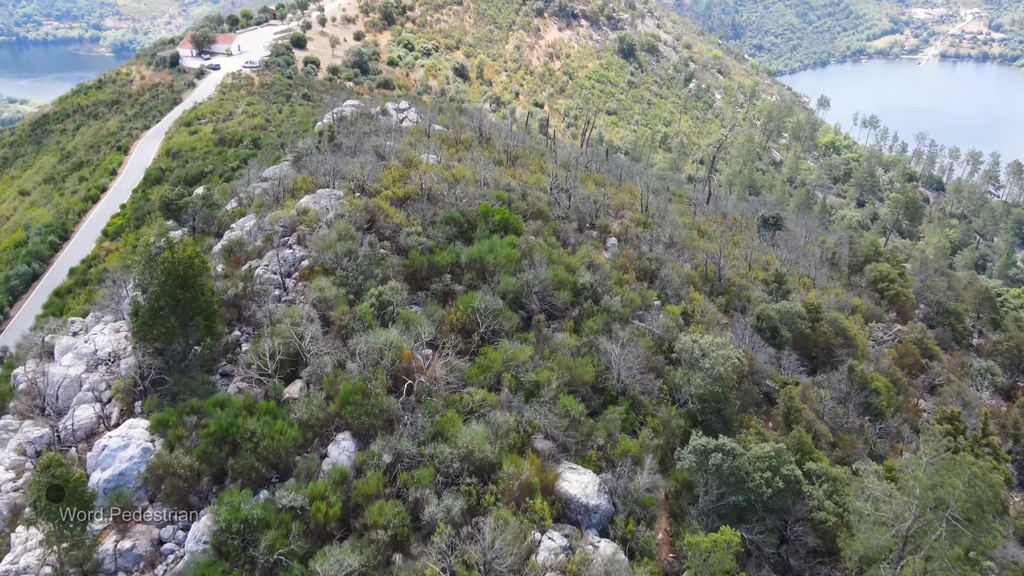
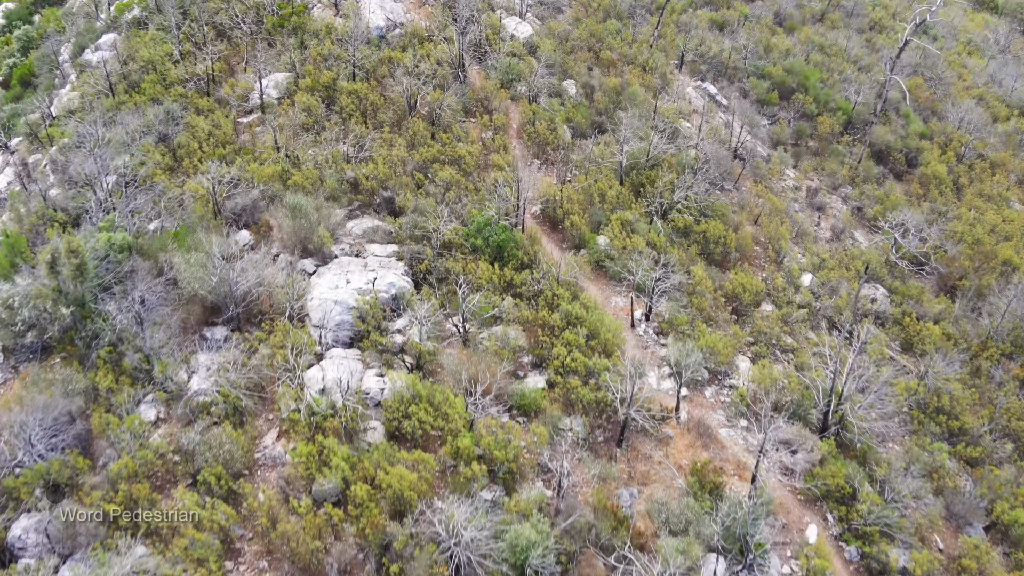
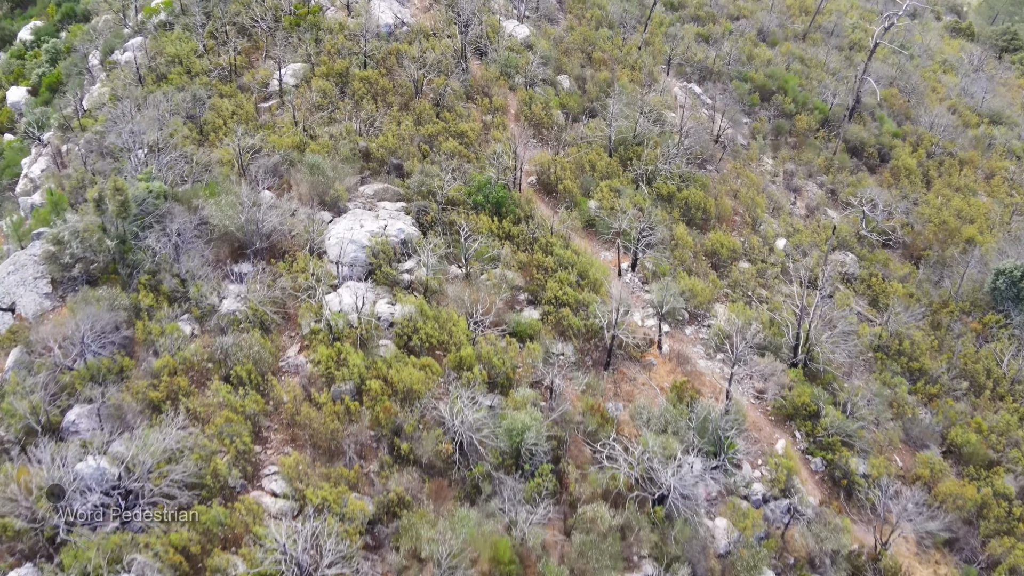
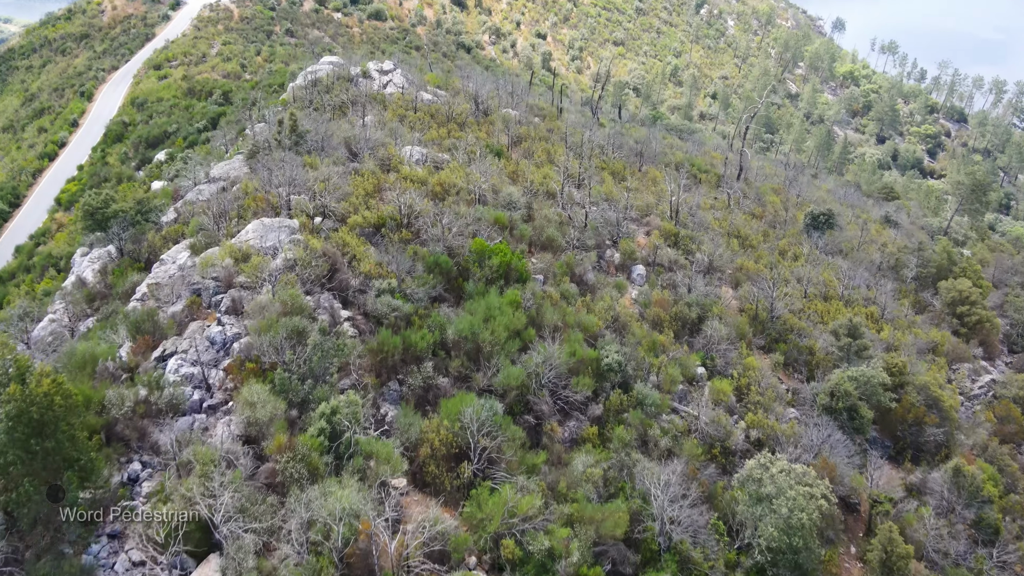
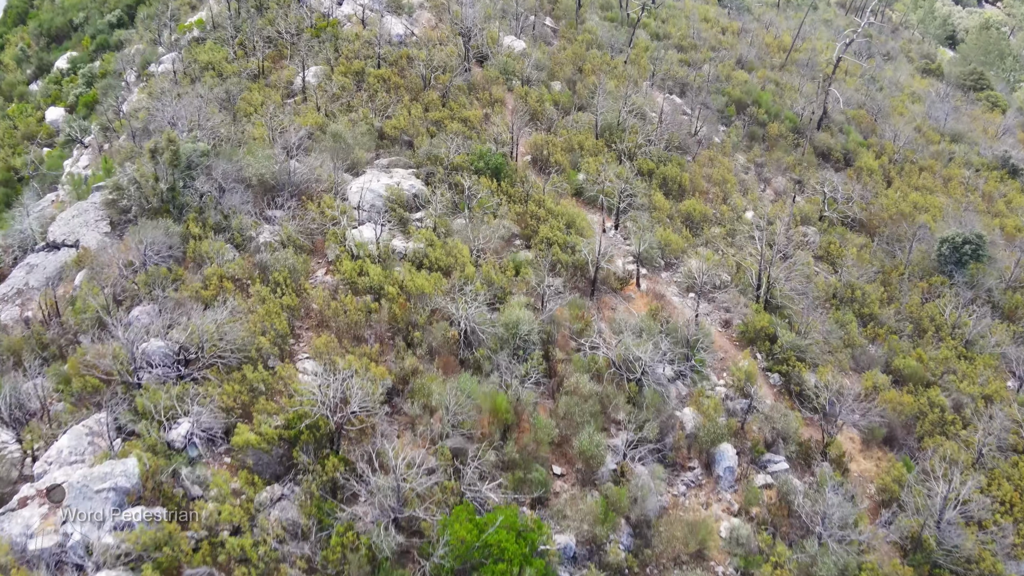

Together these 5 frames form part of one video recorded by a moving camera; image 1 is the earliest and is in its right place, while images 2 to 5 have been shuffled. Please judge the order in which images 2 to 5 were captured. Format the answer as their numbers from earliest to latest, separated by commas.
4, 5, 3, 2
